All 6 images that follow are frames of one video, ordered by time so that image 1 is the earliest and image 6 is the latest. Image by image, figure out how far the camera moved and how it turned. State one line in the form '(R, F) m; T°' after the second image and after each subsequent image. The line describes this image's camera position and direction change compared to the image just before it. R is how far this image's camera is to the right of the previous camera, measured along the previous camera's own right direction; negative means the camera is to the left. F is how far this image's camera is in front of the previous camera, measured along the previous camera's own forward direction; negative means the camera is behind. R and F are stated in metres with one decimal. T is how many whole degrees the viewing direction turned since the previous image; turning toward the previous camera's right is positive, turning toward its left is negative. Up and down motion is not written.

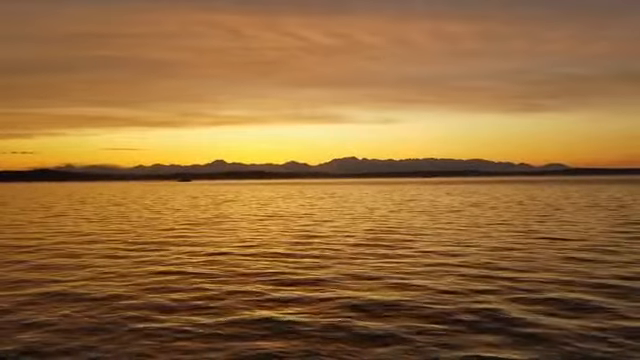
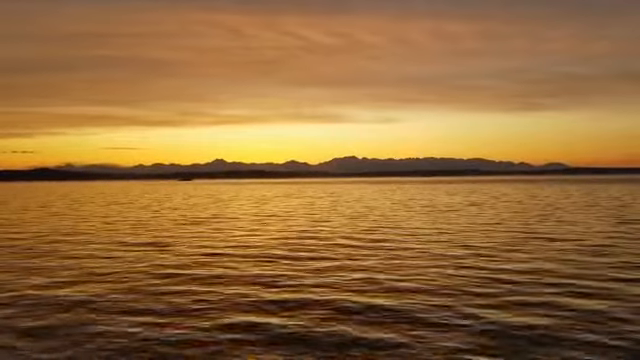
(-6.0, -5.7) m; 0°
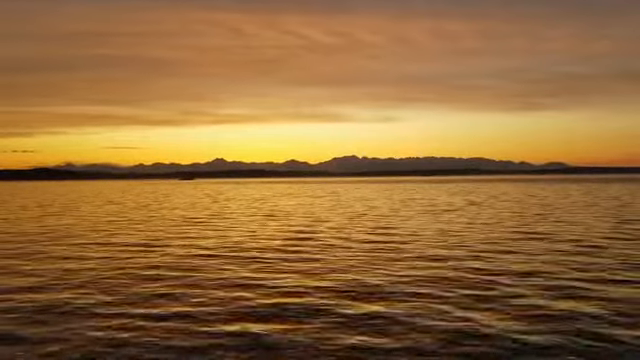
(+0.8, +2.7) m; 0°
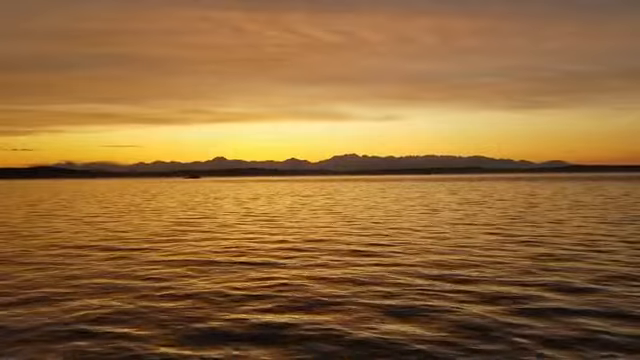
(+0.4, -1.1) m; 0°
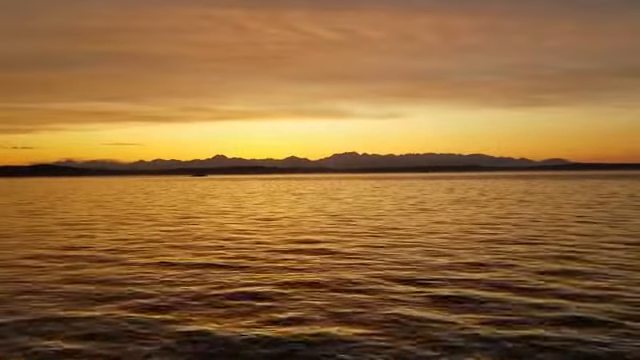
(+0.8, -0.6) m; 0°
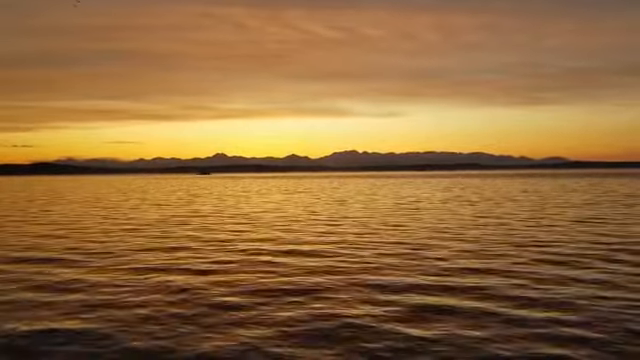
(+0.5, +0.1) m; 0°
